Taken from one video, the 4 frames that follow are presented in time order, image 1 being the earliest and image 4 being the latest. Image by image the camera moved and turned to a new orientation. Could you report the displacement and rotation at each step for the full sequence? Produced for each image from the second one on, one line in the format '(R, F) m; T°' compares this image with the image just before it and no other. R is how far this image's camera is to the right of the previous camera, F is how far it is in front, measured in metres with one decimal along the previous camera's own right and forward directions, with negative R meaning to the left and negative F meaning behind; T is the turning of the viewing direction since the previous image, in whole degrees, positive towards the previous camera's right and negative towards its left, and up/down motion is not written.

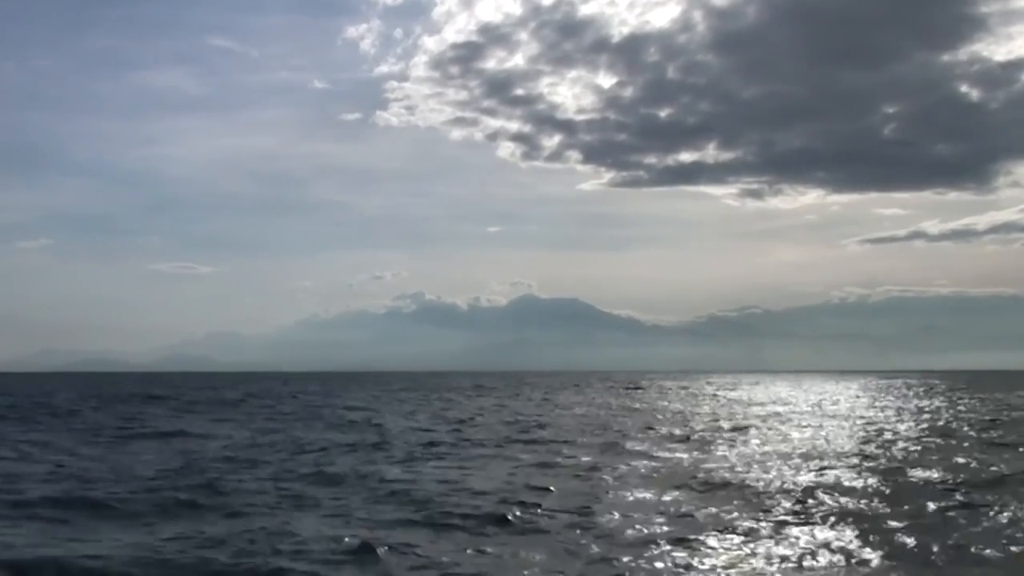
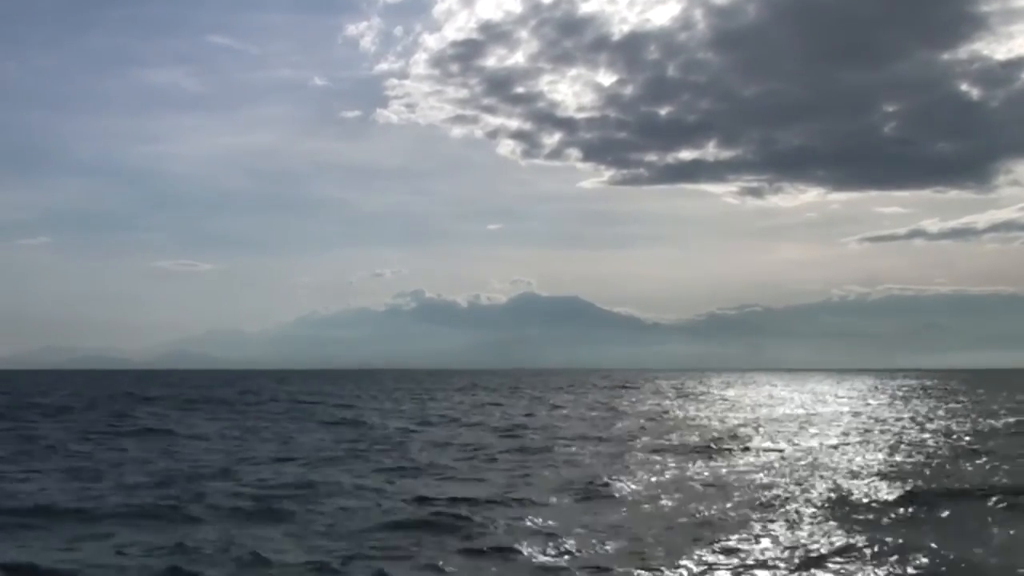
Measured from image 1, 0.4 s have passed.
(-2.5, -4.7) m; 0°
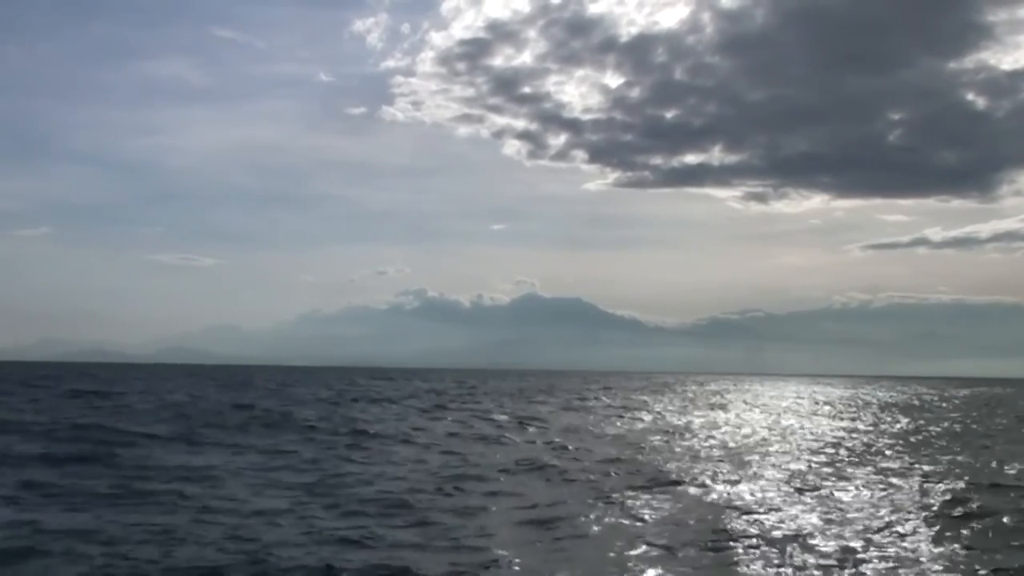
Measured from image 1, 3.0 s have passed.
(+1.2, -0.7) m; 0°
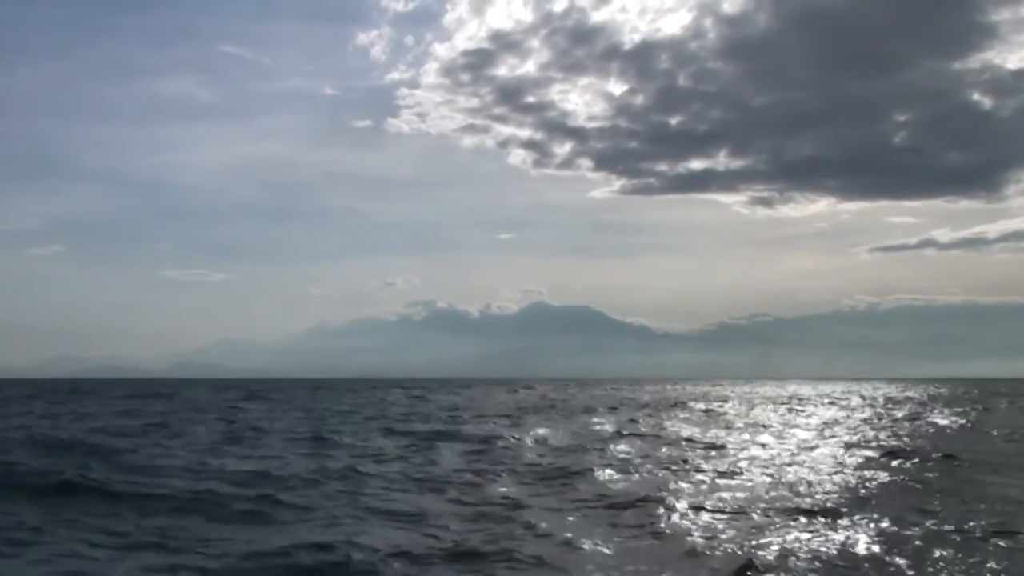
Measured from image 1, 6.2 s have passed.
(+1.0, -0.1) m; -1°
